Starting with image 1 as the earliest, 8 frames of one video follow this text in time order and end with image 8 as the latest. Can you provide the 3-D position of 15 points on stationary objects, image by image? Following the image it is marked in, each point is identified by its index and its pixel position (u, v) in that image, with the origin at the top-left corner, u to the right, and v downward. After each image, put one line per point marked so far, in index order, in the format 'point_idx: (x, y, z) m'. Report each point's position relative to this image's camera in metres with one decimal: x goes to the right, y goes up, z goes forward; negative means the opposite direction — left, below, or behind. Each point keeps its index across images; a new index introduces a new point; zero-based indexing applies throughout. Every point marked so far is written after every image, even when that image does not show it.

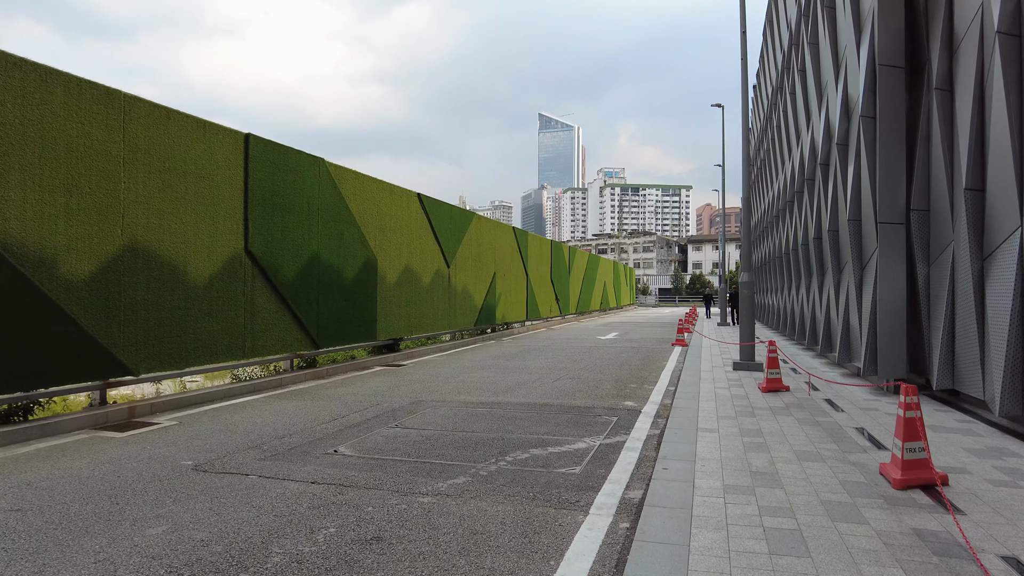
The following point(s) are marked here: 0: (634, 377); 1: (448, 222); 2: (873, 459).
0: (+1.9, -1.4, +10.2) m
1: (-1.5, +1.6, +15.9) m
2: (+2.8, -1.3, +5.1) m
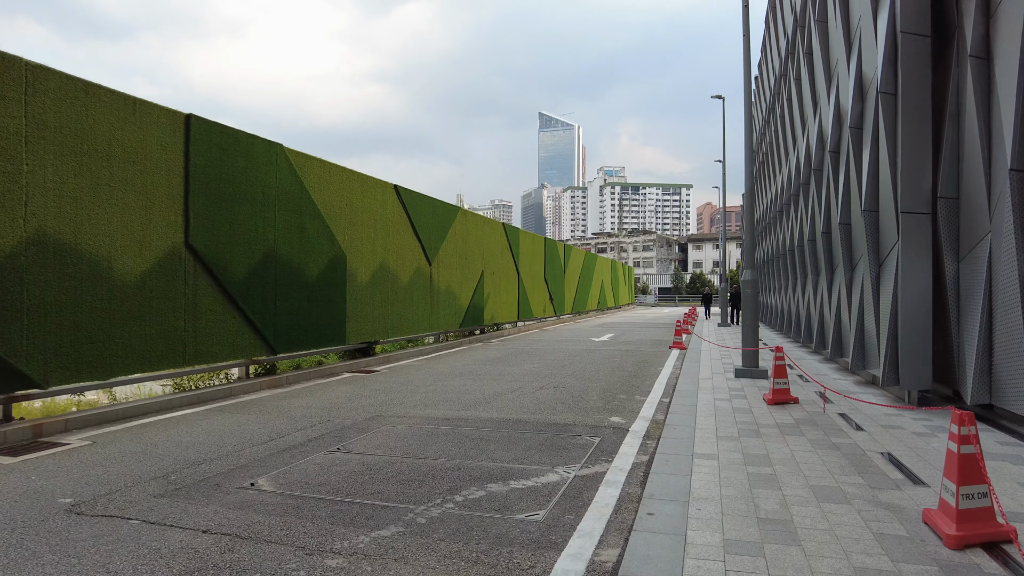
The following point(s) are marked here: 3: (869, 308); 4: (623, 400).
0: (+1.6, -1.4, +9.1) m
1: (-1.9, +1.6, +14.9) m
2: (+2.5, -1.3, +4.1) m
3: (+5.4, -0.2, +9.8) m
4: (+1.4, -1.4, +8.0) m
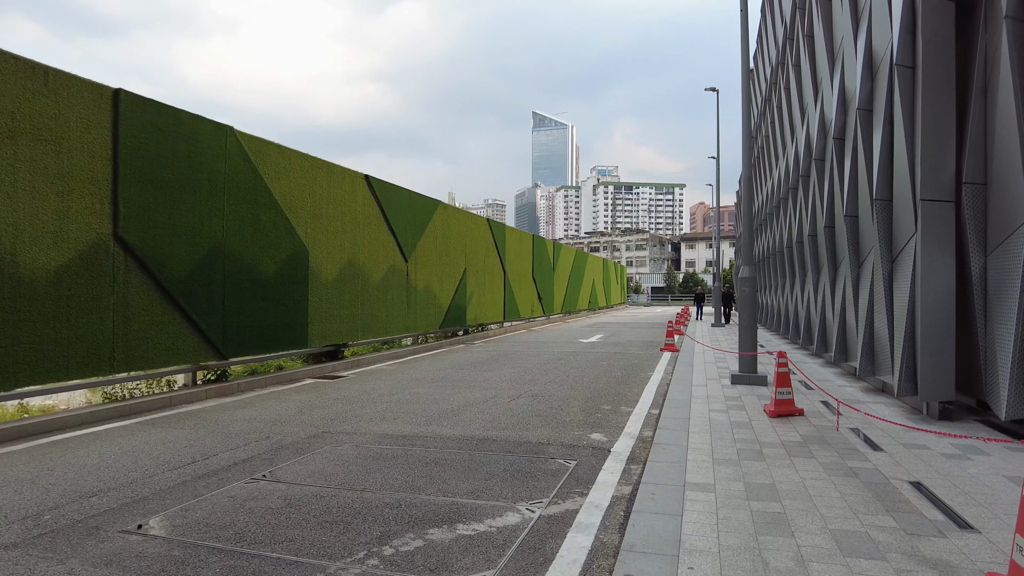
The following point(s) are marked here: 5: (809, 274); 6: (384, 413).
0: (+1.2, -1.3, +8.2) m
1: (-2.2, +1.7, +14.0) m
2: (+2.2, -1.3, +3.2) m
3: (+5.1, -0.2, +8.9) m
4: (+1.0, -1.3, +7.1) m
5: (+7.1, +0.3, +15.9) m
6: (-1.4, -1.4, +7.3) m
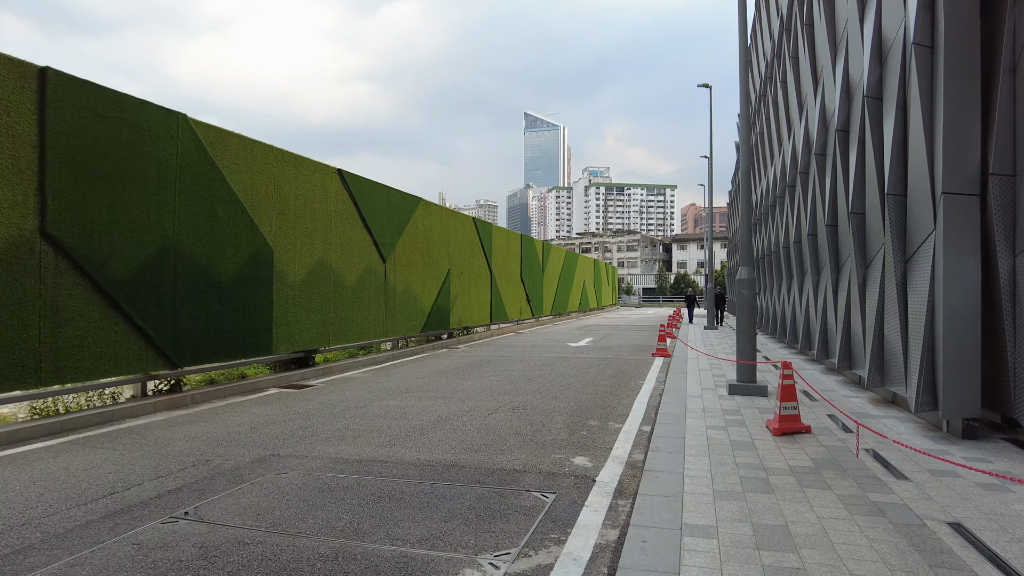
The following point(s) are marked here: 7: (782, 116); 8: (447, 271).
0: (+1.0, -1.4, +7.5) m
1: (-2.6, +1.6, +13.2) m
2: (+2.0, -1.3, +2.5) m
3: (+4.8, -0.3, +8.3) m
4: (+0.8, -1.4, +6.4) m
5: (+6.7, +0.3, +15.2) m
6: (-1.7, -1.4, +6.6) m
7: (+7.2, +4.6, +17.9) m
8: (-1.6, +0.4, +16.5) m
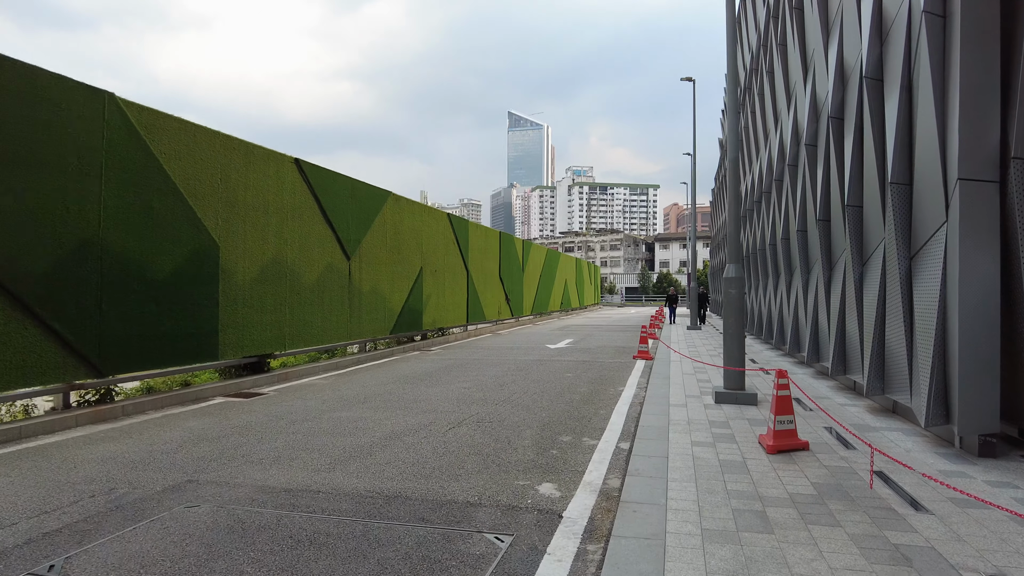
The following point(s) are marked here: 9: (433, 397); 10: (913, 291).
0: (+0.6, -1.4, +6.8) m
1: (-3.1, +1.7, +12.4) m
2: (+1.8, -1.3, +1.8) m
3: (+4.4, -0.2, +7.6) m
4: (+0.4, -1.4, +5.7) m
5: (+6.2, +0.3, +14.6) m
6: (-2.0, -1.4, +5.8) m
7: (+6.6, +4.6, +17.3) m
8: (-2.2, +0.4, +15.7) m
9: (-1.0, -1.4, +8.5) m
10: (+4.1, 0.0, +6.8) m
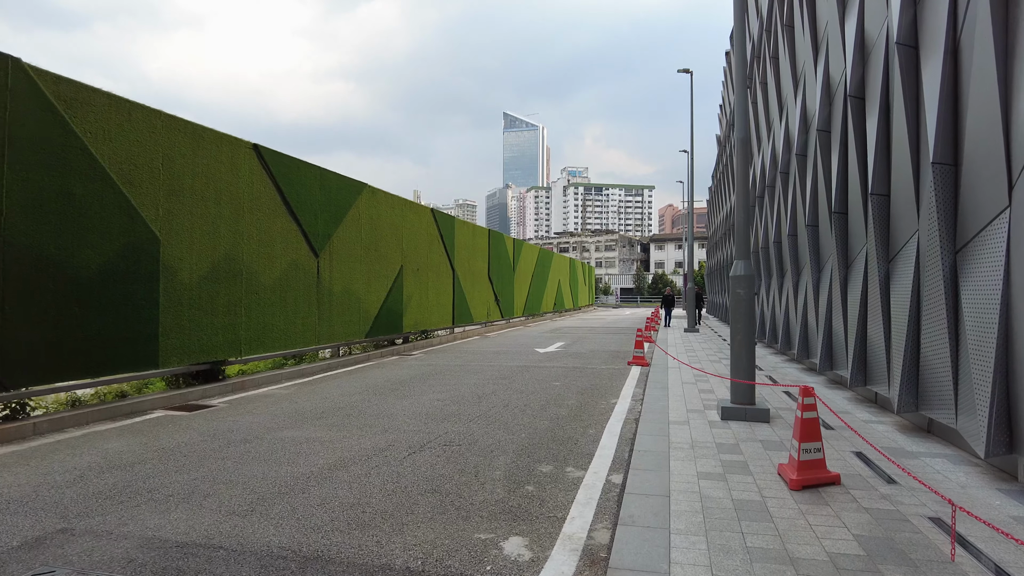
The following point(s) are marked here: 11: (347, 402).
0: (+0.4, -1.4, +5.8) m
1: (-3.4, +1.7, +11.3) m
2: (+1.6, -1.3, +0.8) m
3: (+4.2, -0.2, +6.6) m
4: (+0.2, -1.4, +4.6) m
5: (+5.9, +0.3, +13.6) m
6: (-2.2, -1.4, +4.7) m
7: (+6.3, +4.6, +16.3) m
8: (-2.5, +0.5, +14.7) m
9: (-1.3, -1.4, +7.5) m
10: (+3.9, 0.0, +5.8) m
11: (-2.1, -1.4, +8.4) m
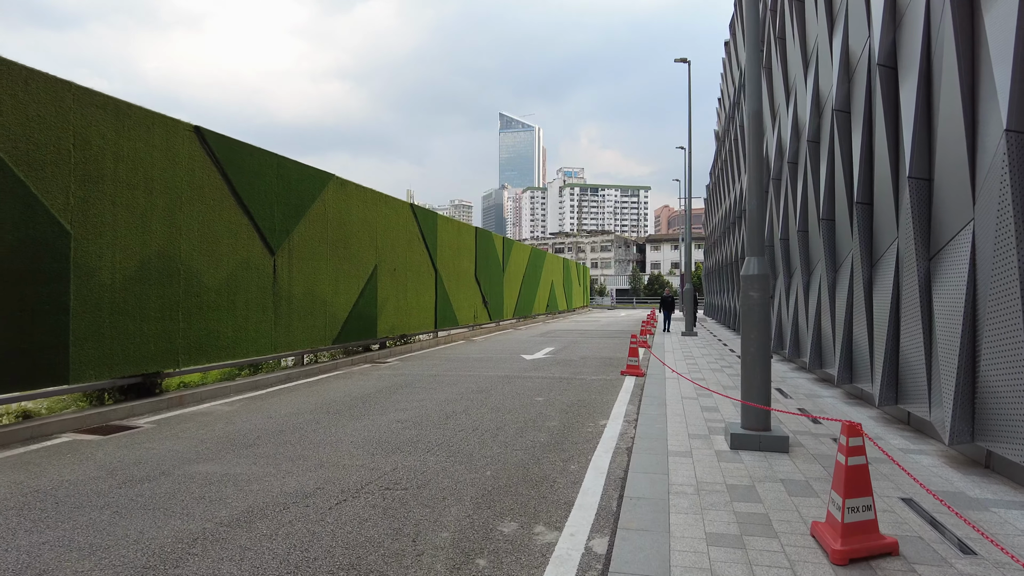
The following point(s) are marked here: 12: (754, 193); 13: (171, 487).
0: (+0.1, -1.4, +4.6) m
1: (-3.7, +1.6, +10.2) m
2: (+1.3, -1.3, -0.4) m
3: (+3.9, -0.3, +5.5) m
4: (-0.1, -1.4, +3.5) m
5: (+5.5, +0.3, +12.5) m
6: (-2.5, -1.4, +3.6) m
7: (+6.0, +4.6, +15.2) m
8: (-2.8, +0.4, +13.5) m
9: (-1.6, -1.4, +6.3) m
10: (+3.6, -0.1, +4.7) m
11: (-2.4, -1.5, +7.2) m
12: (+2.2, +0.9, +5.9) m
13: (-2.5, -1.4, +4.8) m
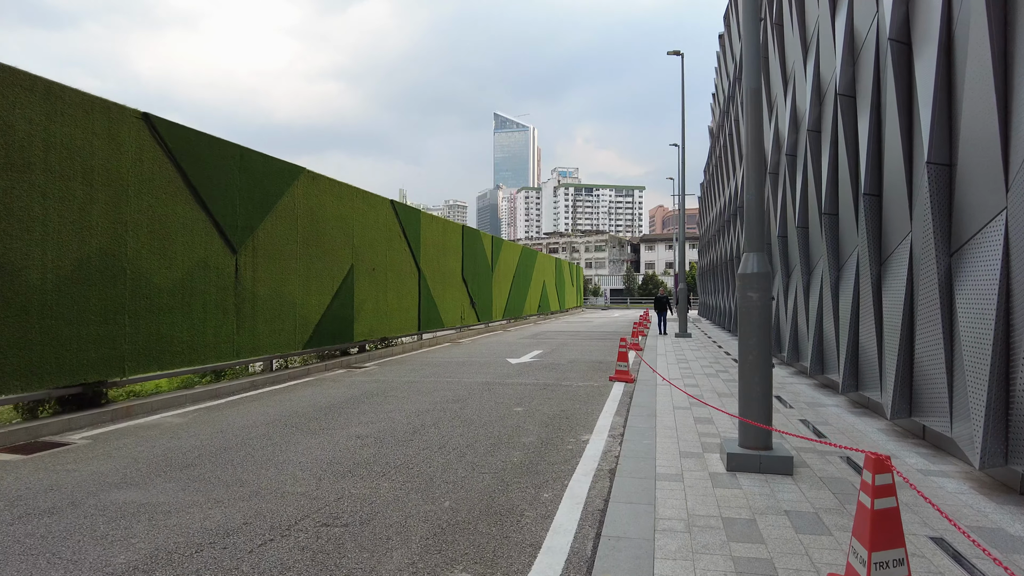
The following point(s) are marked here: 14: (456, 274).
0: (-0.2, -1.4, +3.9) m
1: (-4.0, +1.6, +9.5) m
2: (+1.1, -1.3, -1.0) m
3: (+3.6, -0.3, +4.8) m
4: (-0.3, -1.4, +2.8) m
5: (+5.2, +0.3, +11.9) m
6: (-2.8, -1.4, +2.9) m
7: (+5.6, +4.6, +14.6) m
8: (-3.1, +0.4, +12.8) m
9: (-1.8, -1.4, +5.6) m
10: (+3.4, 0.0, +4.0) m
11: (-2.6, -1.5, +6.5) m
12: (+1.9, +0.9, +5.3) m
13: (-2.7, -1.4, +4.1) m
14: (-1.7, +0.4, +19.7) m
